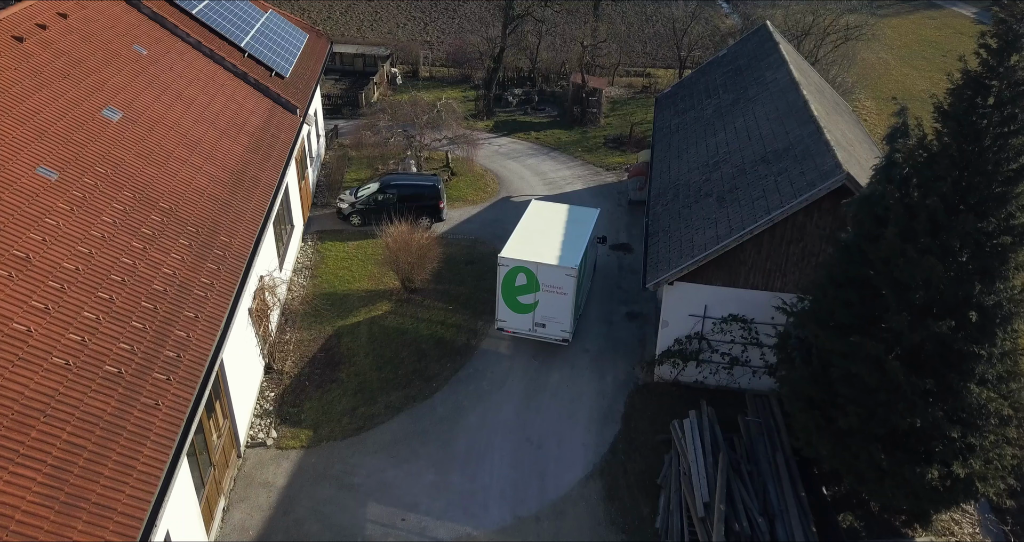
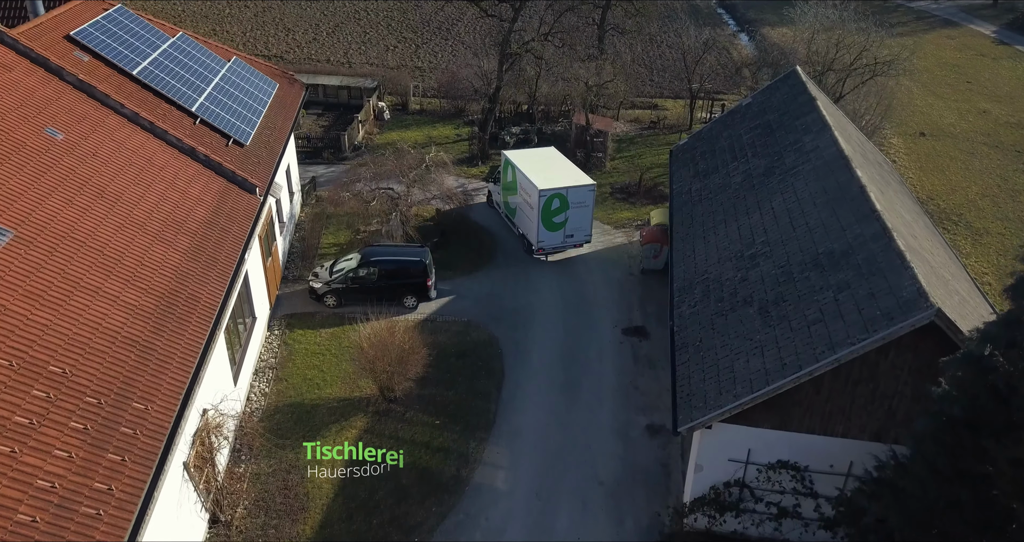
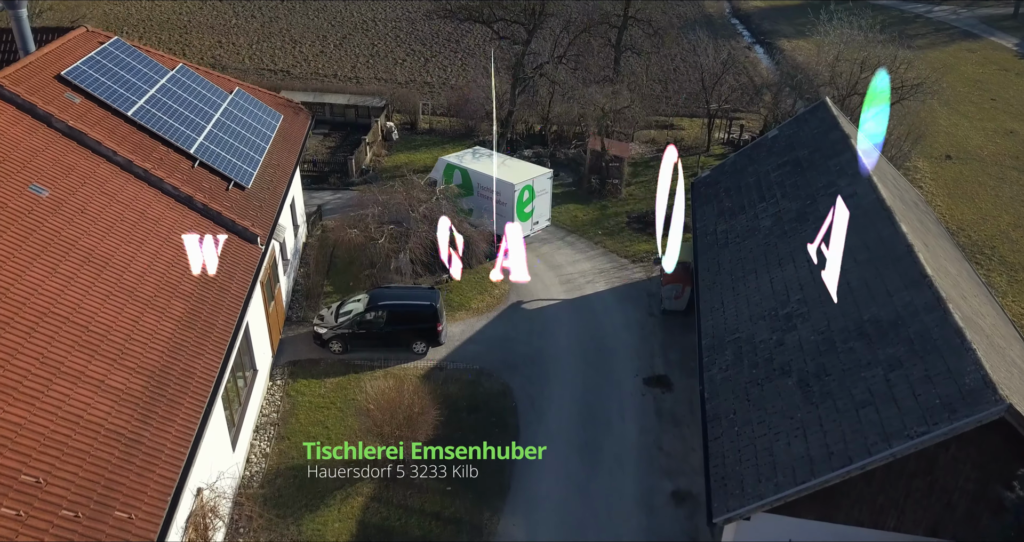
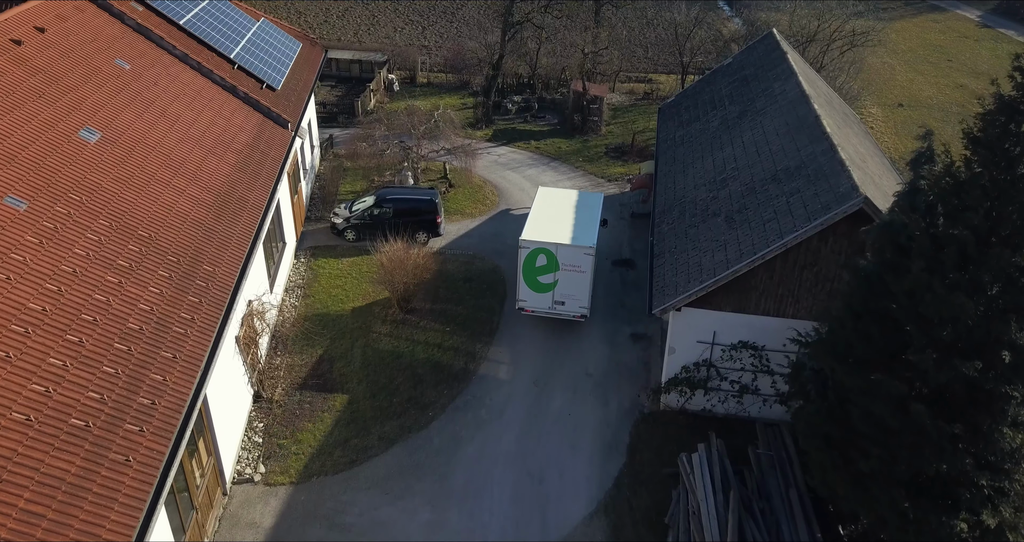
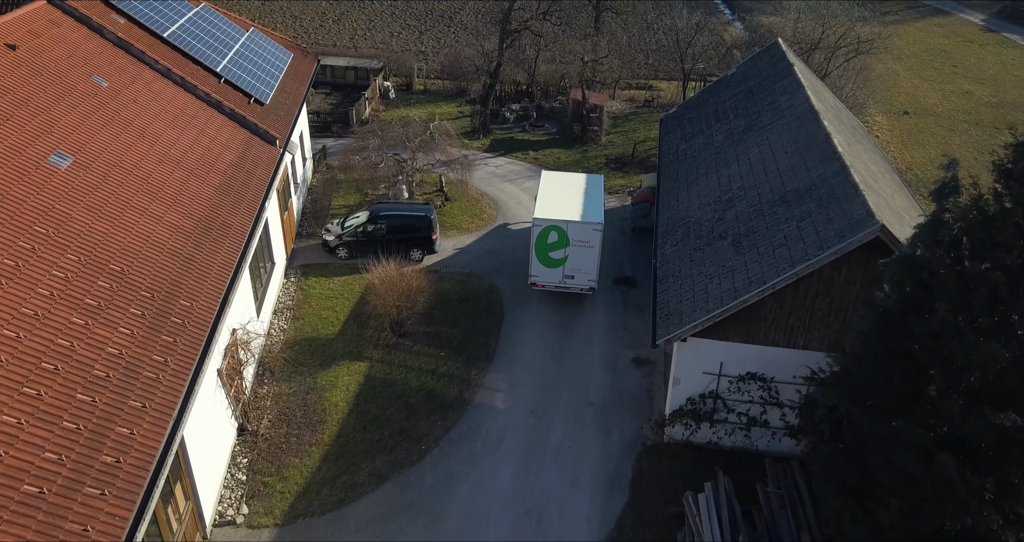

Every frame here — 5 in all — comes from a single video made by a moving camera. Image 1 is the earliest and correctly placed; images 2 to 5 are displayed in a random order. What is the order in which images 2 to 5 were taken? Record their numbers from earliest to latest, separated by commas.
4, 5, 2, 3
